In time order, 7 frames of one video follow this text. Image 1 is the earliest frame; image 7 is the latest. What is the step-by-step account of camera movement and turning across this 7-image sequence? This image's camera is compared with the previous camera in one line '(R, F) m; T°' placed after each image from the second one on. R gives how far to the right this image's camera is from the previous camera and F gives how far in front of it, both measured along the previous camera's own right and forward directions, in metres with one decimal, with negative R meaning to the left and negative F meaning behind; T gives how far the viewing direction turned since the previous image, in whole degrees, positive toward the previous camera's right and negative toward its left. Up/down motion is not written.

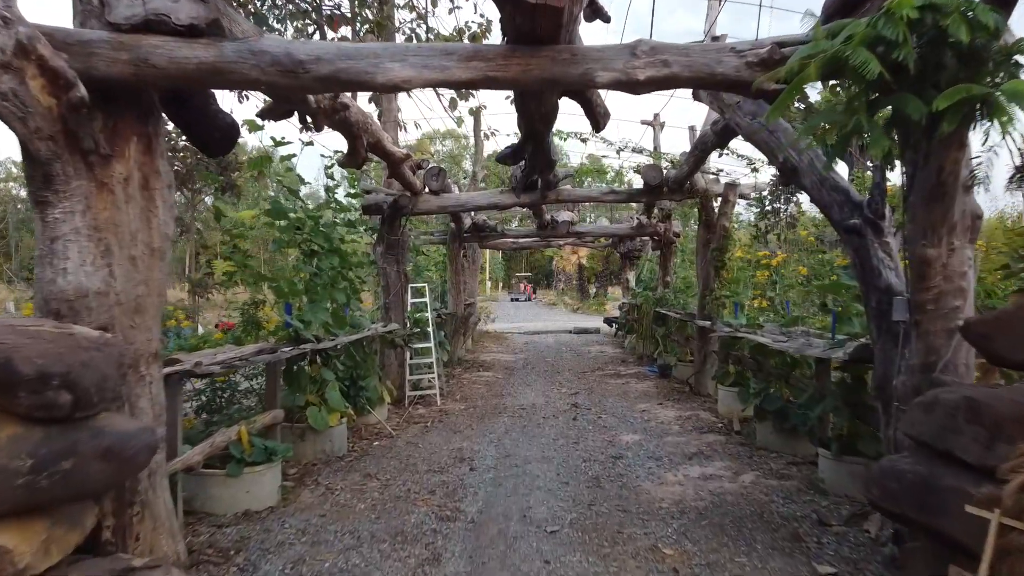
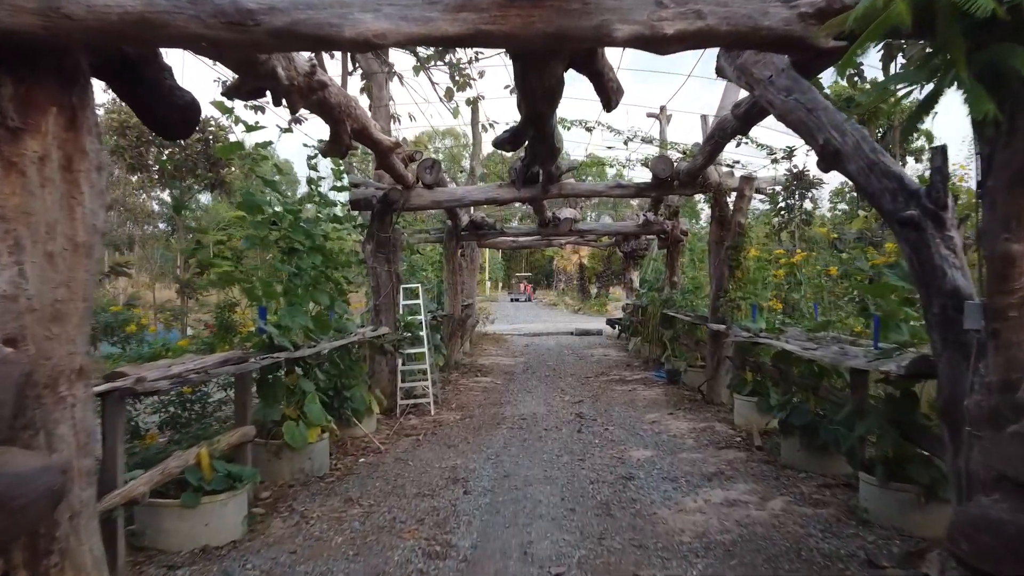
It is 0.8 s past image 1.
(0.0, +0.4) m; 0°
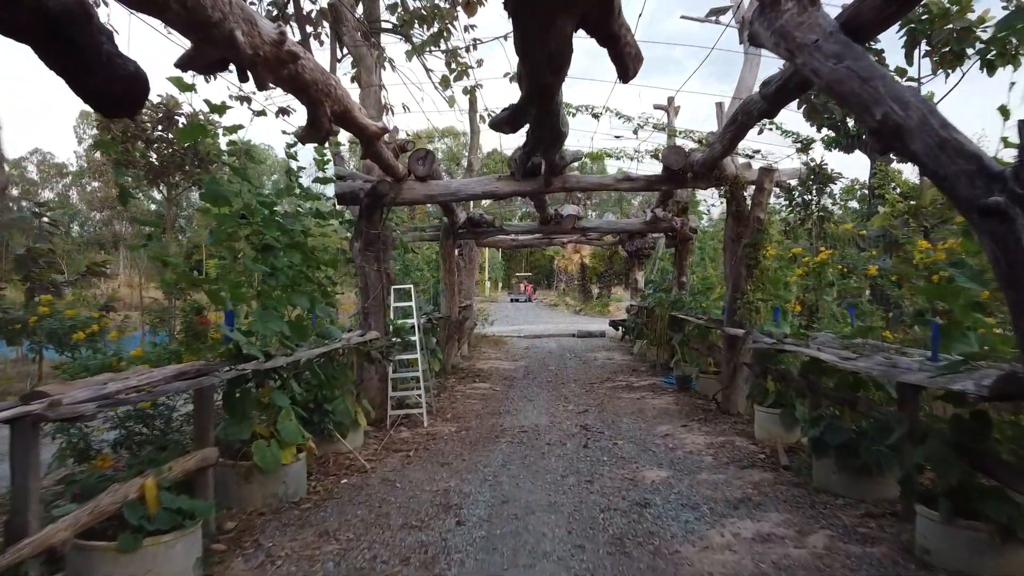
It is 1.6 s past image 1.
(0.0, +0.4) m; 0°
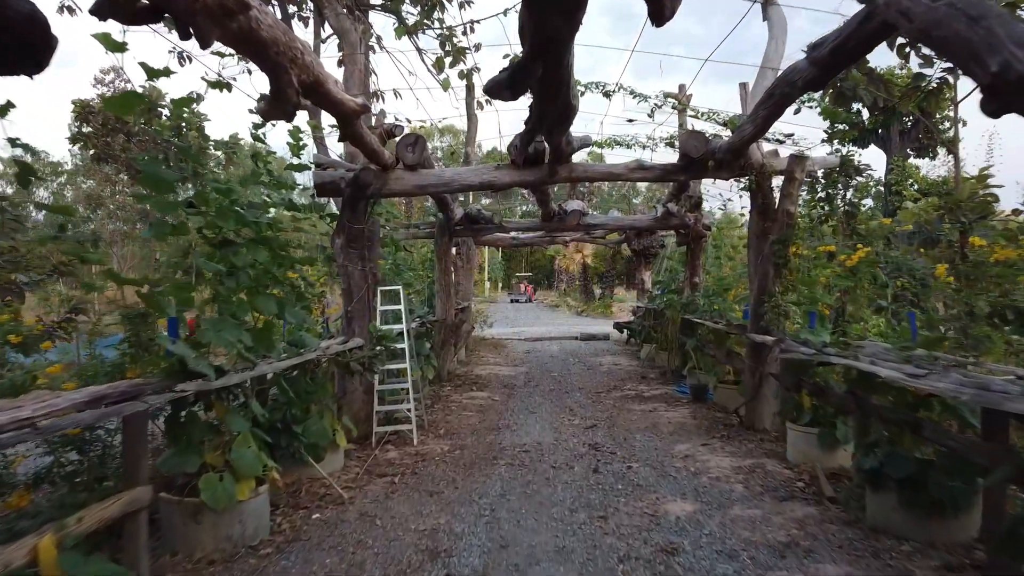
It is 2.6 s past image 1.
(0.0, +0.5) m; 0°
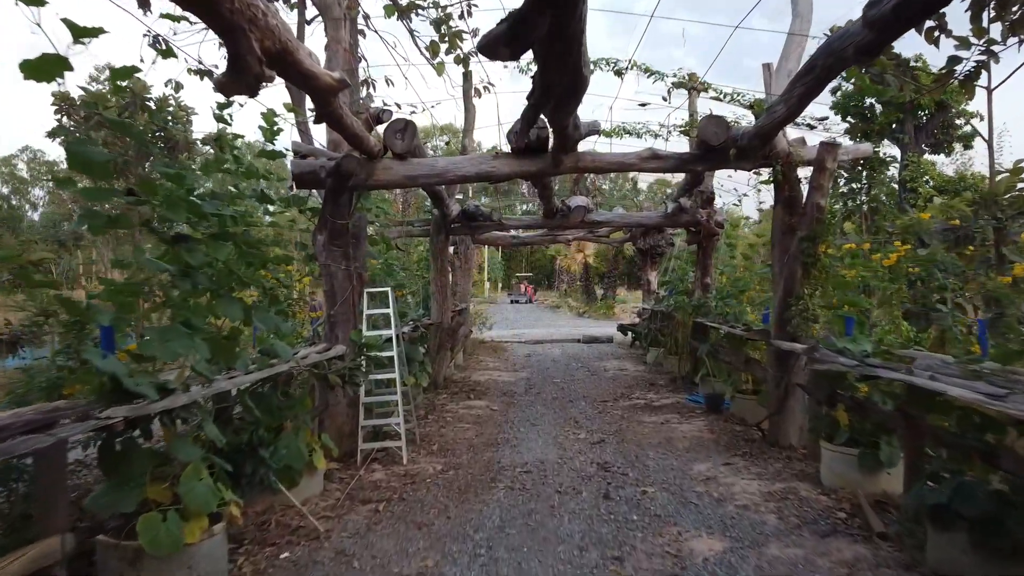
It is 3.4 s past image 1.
(0.0, +0.4) m; 0°
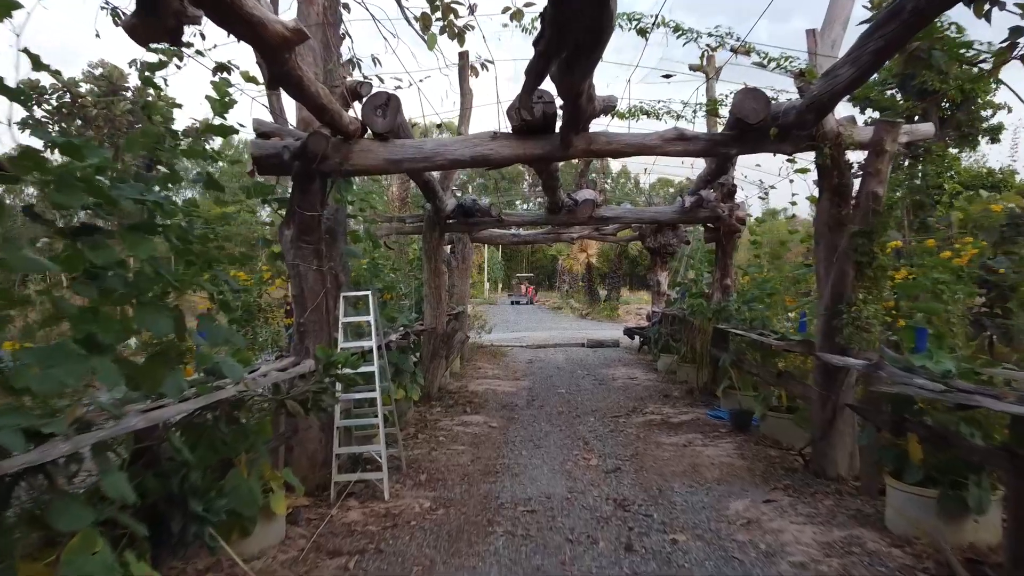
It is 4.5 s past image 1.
(0.0, +0.6) m; 0°
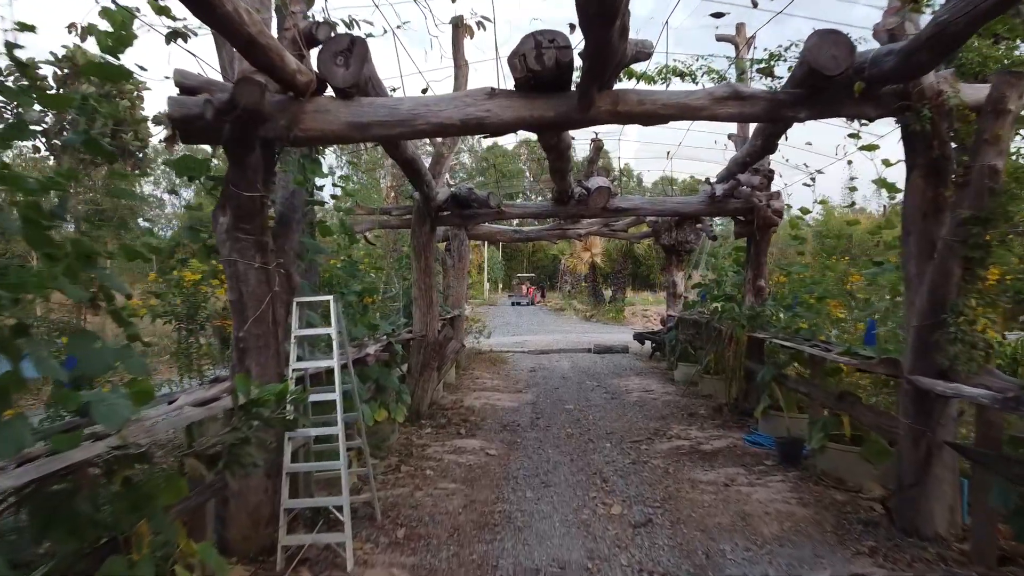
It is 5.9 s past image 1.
(0.0, +0.8) m; 0°
